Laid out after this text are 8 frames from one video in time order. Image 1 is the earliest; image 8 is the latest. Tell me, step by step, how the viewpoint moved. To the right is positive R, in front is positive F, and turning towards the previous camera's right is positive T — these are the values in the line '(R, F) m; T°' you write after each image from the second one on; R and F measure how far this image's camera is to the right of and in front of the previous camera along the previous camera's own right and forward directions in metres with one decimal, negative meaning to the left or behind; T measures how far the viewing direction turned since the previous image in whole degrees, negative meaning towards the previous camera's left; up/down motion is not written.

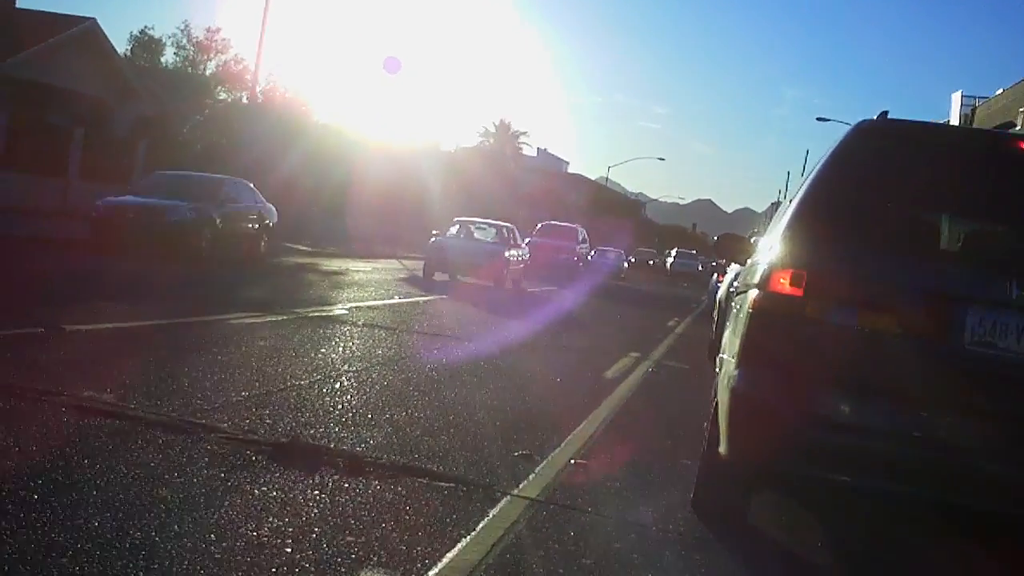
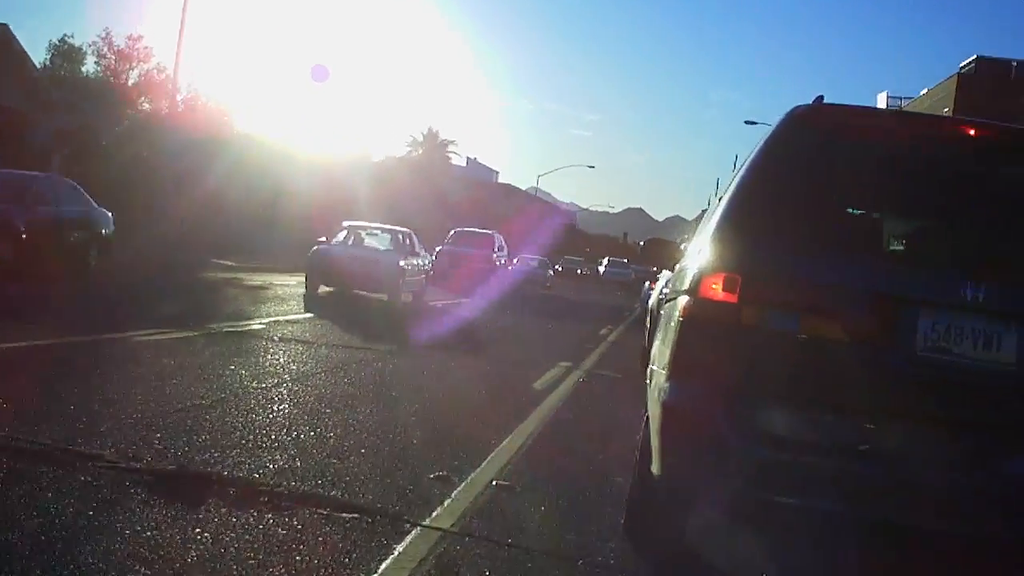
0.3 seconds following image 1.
(+0.1, +0.6) m; +3°
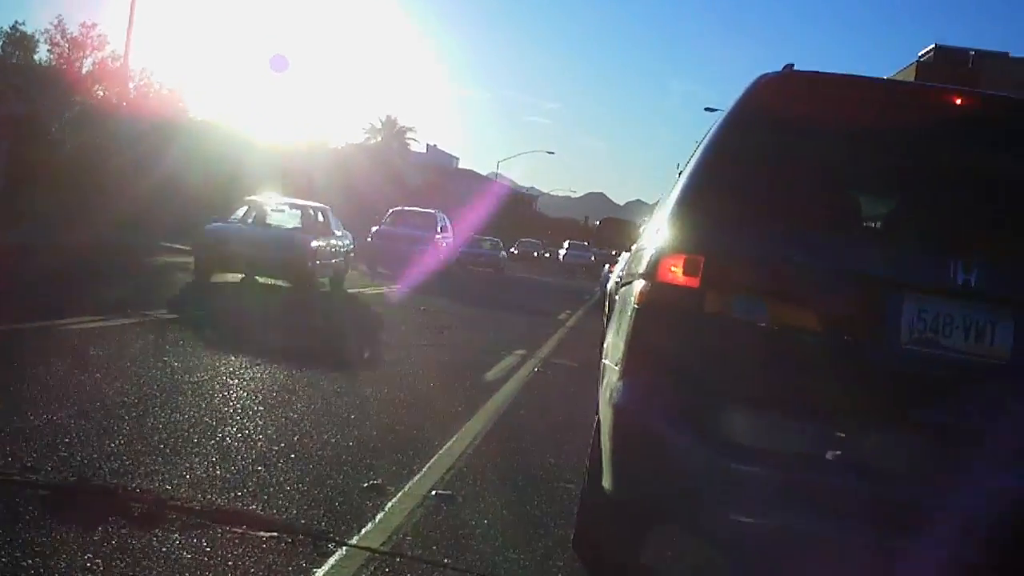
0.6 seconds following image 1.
(+0.1, +0.6) m; +2°
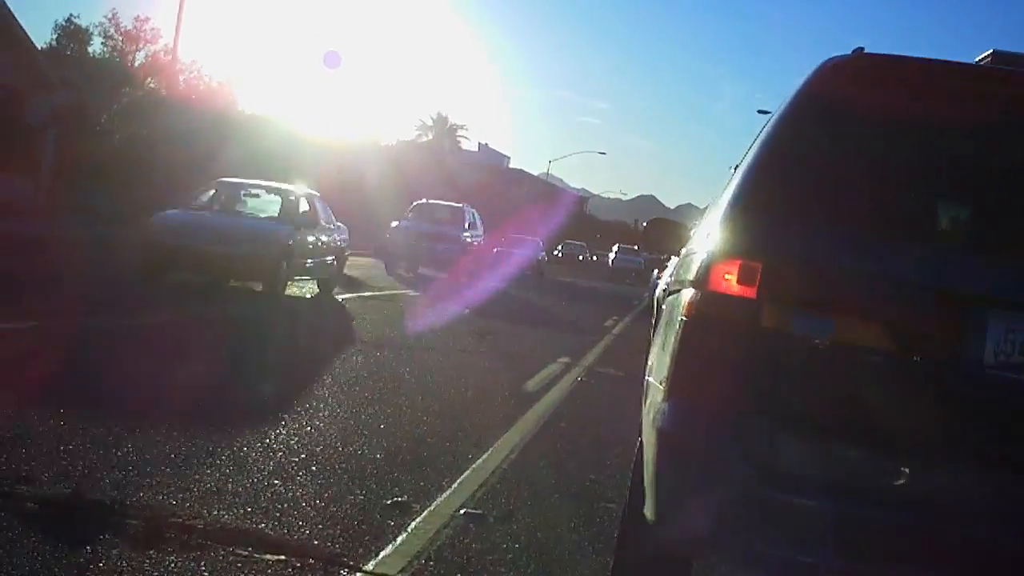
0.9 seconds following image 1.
(+0.1, +0.4) m; -2°
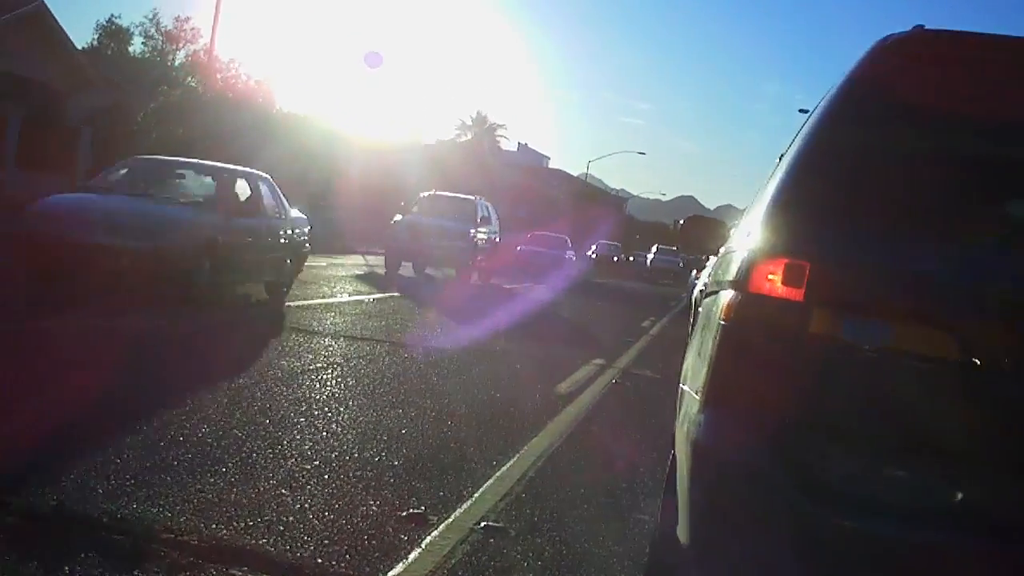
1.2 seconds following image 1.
(+0.1, +0.4) m; -2°
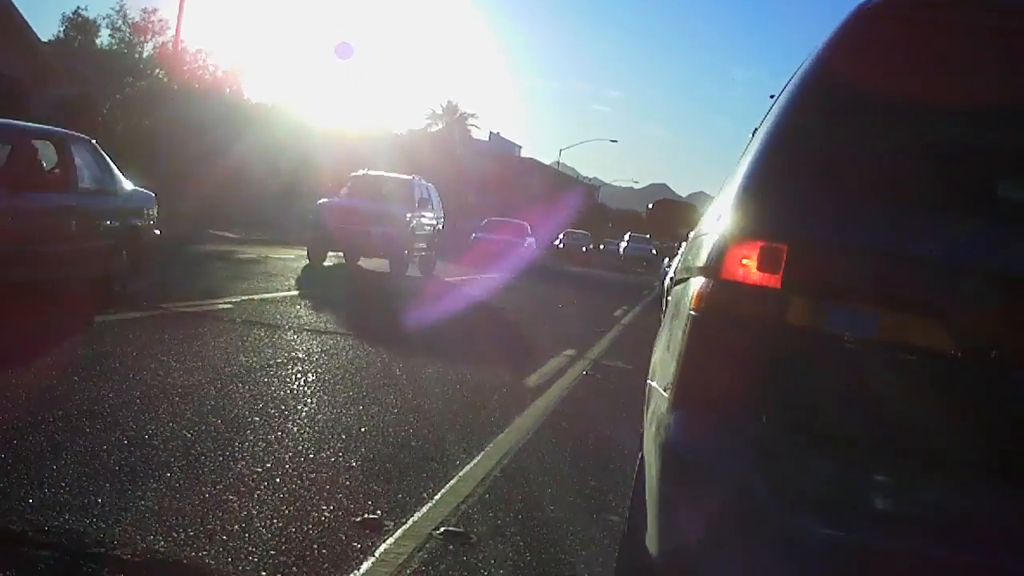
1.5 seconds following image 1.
(+0.1, +0.3) m; +1°
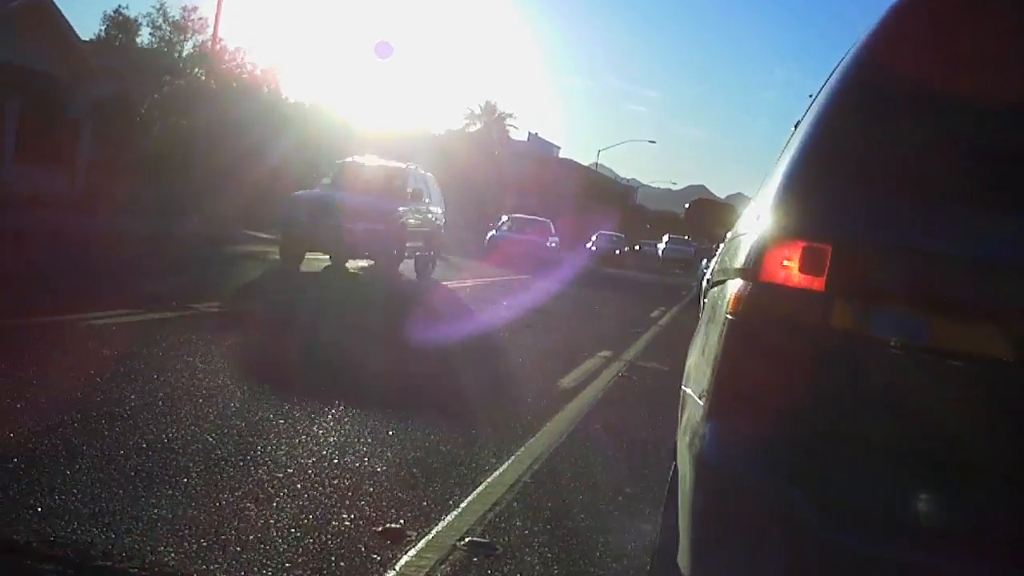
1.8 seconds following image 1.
(0.0, +0.2) m; -2°
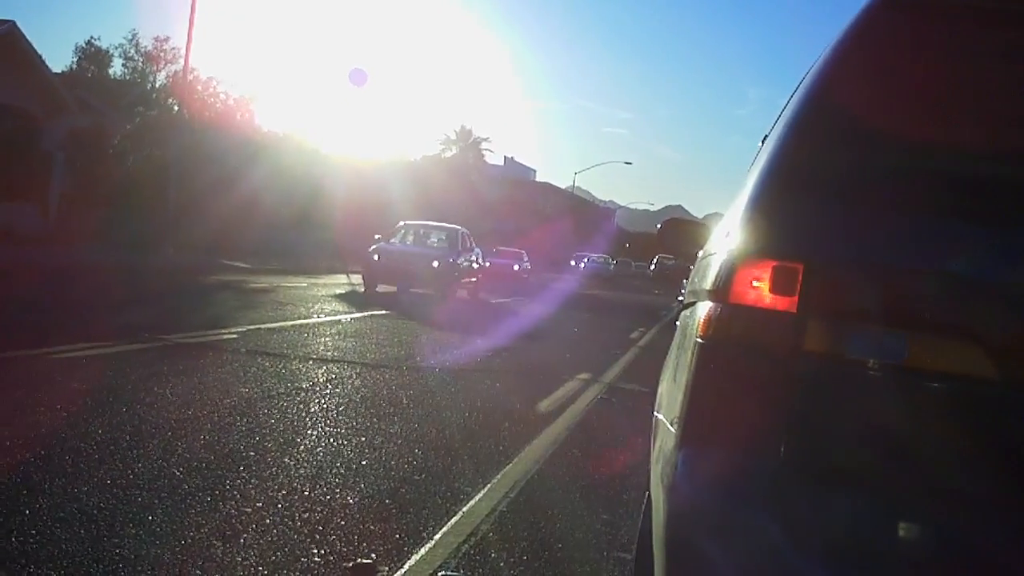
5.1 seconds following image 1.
(0.0, +0.1) m; +1°
